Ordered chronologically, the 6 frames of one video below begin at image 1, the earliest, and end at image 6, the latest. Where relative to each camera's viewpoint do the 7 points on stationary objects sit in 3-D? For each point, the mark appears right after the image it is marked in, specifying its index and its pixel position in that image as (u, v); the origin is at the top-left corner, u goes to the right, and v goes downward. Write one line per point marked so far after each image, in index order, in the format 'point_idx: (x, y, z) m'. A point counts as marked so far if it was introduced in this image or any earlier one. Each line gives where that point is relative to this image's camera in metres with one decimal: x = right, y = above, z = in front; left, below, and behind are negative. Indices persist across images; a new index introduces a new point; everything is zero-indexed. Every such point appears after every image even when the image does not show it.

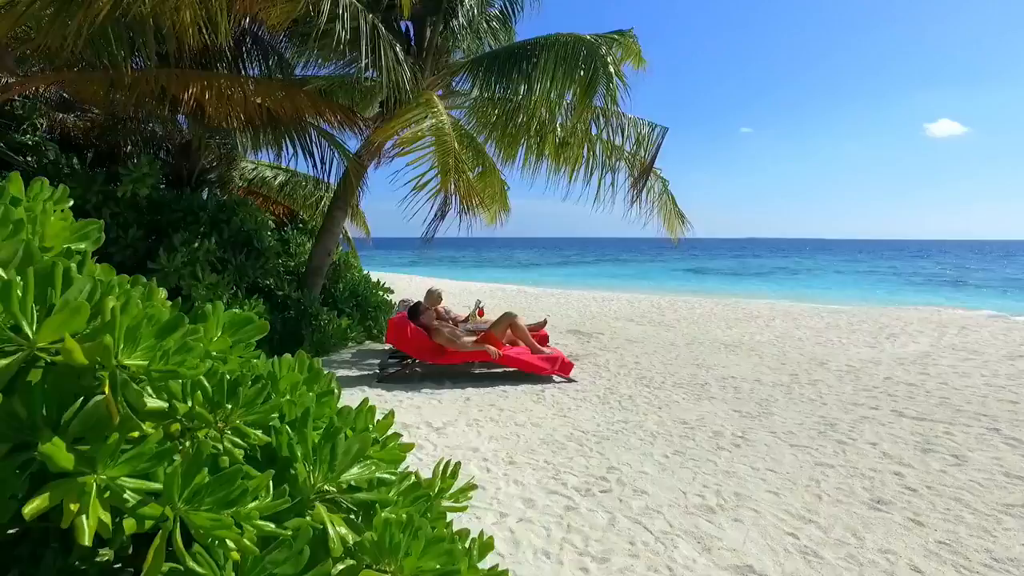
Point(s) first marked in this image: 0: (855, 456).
0: (+3.1, -1.5, +3.4) m
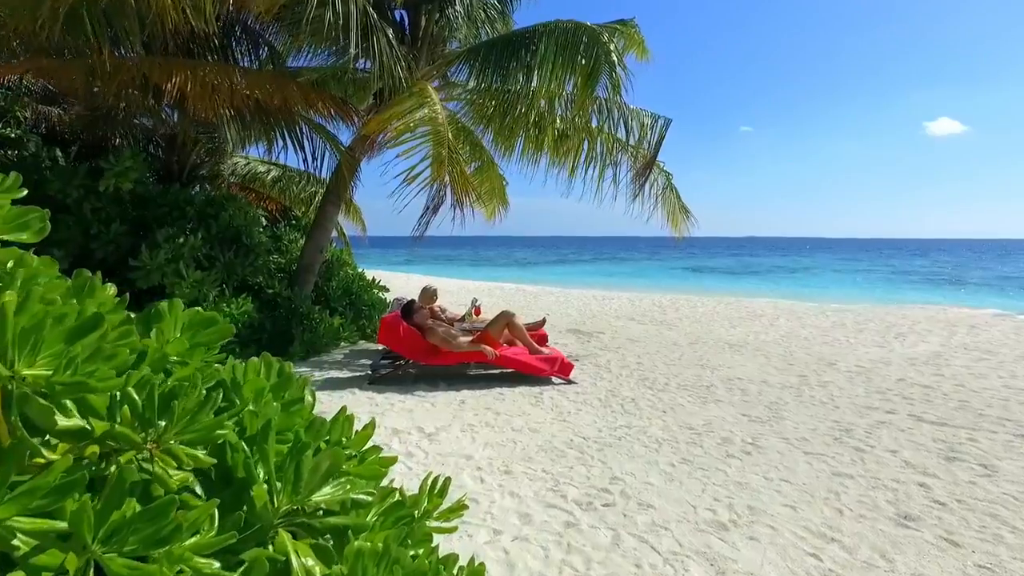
0: (+3.0, -1.5, +3.2) m
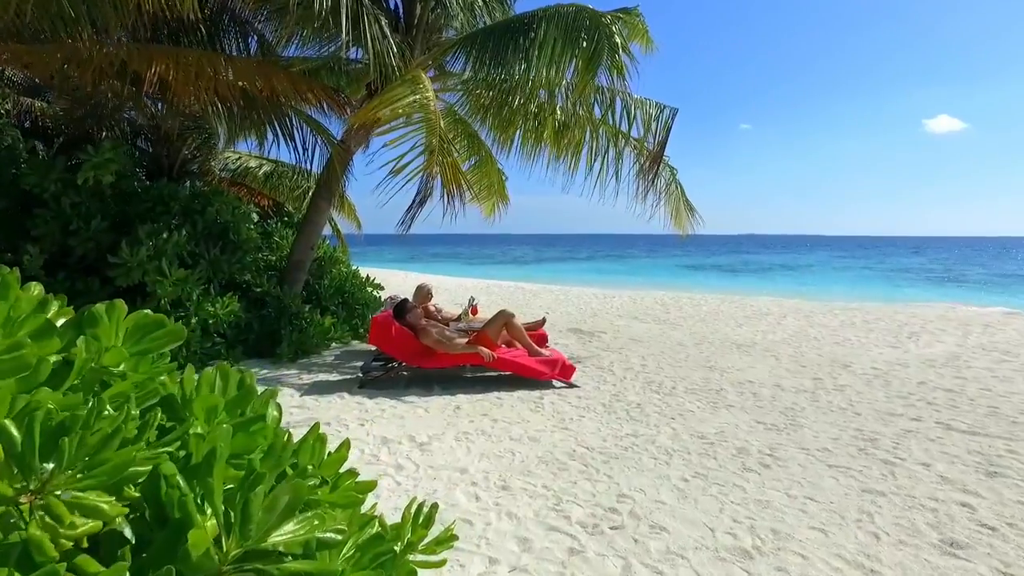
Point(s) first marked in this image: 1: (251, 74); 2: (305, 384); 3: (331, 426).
0: (+3.0, -1.5, +2.9) m
1: (-4.0, +3.3, +5.8) m
2: (-2.8, -1.3, +5.2) m
3: (-1.9, -1.5, +4.1) m
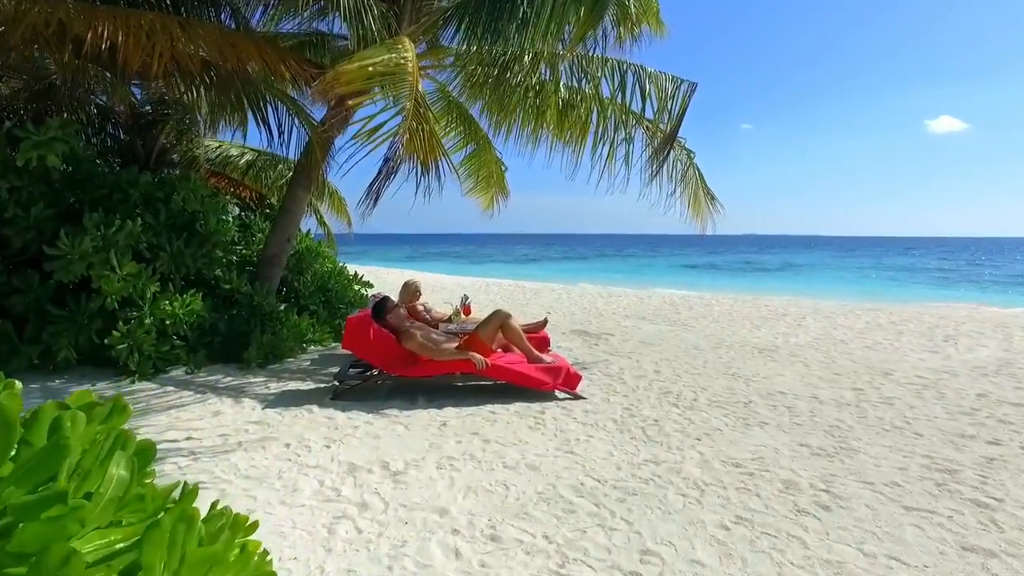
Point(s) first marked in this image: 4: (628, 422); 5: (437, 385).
0: (+3.0, -1.4, +2.3) m
1: (-4.0, +3.3, +5.2) m
2: (-2.8, -1.3, +4.5) m
3: (-2.0, -1.4, +3.4) m
4: (+1.2, -1.4, +3.9) m
5: (-0.9, -1.2, +4.8) m
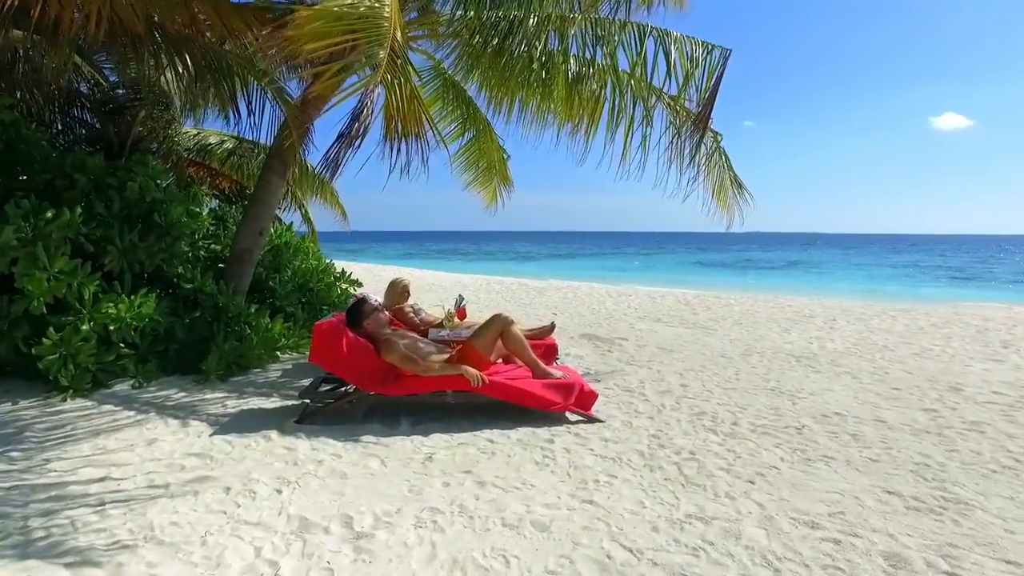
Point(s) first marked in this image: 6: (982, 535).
0: (+3.0, -1.5, +1.5) m
1: (-4.0, +3.3, +4.4) m
2: (-2.8, -1.3, +3.8) m
3: (-2.0, -1.4, +2.7) m
4: (+1.2, -1.4, +3.1) m
5: (-0.9, -1.2, +4.0) m
6: (+2.7, -1.4, +2.2) m
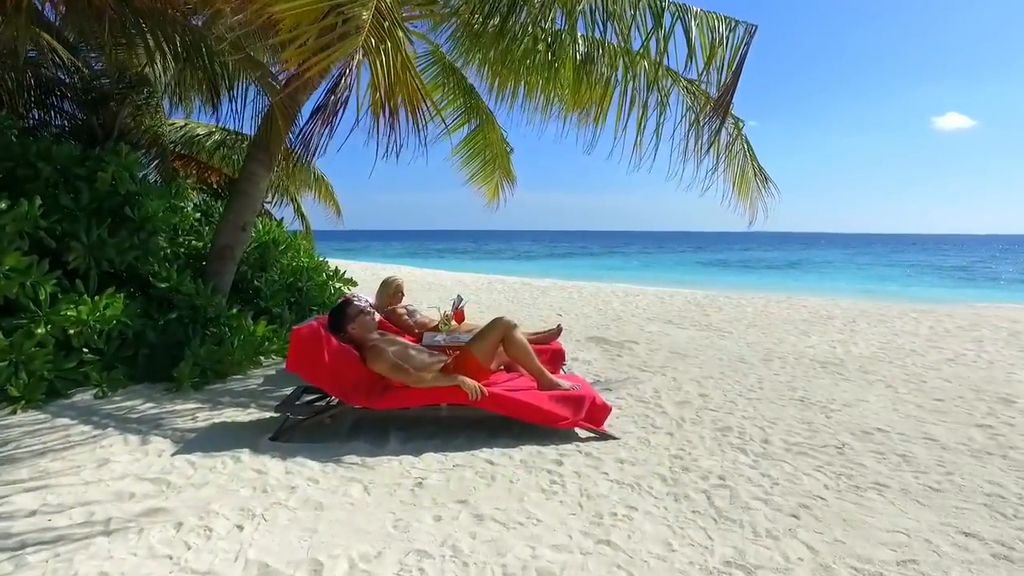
0: (+3.0, -1.5, +1.0) m
1: (-3.9, +3.3, +4.0) m
2: (-2.8, -1.2, +3.4) m
3: (-1.9, -1.4, +2.2) m
4: (+1.2, -1.4, +2.7) m
5: (-0.9, -1.2, +3.6) m
6: (+2.7, -1.4, +1.8) m
